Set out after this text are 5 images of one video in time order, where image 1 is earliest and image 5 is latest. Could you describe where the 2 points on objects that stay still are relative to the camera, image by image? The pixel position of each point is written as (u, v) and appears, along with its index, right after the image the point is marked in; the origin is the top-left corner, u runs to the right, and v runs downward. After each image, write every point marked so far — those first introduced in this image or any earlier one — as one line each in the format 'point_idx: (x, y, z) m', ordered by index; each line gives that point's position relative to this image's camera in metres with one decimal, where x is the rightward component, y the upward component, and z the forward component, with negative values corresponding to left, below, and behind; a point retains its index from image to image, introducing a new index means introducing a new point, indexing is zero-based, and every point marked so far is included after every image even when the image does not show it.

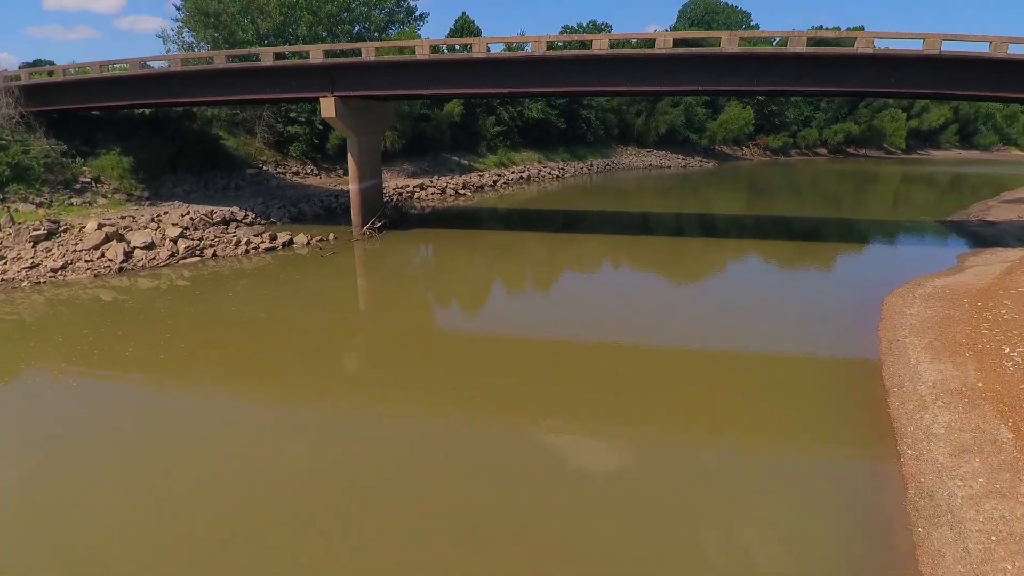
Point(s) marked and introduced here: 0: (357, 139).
0: (-5.4, +5.0, +19.4) m
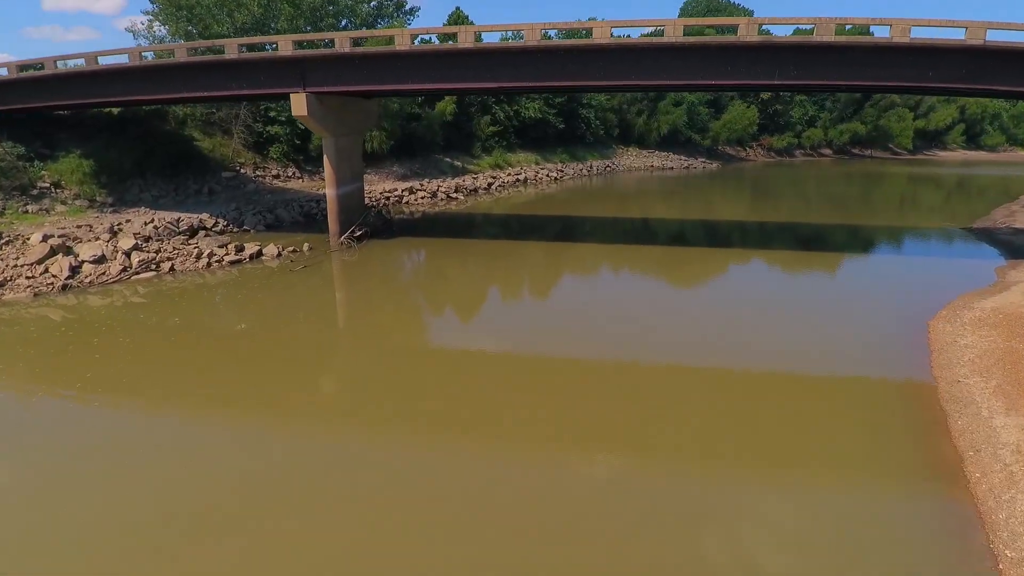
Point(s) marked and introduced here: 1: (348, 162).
0: (-5.6, +4.6, +18.0) m
1: (-5.5, +4.1, +18.7) m
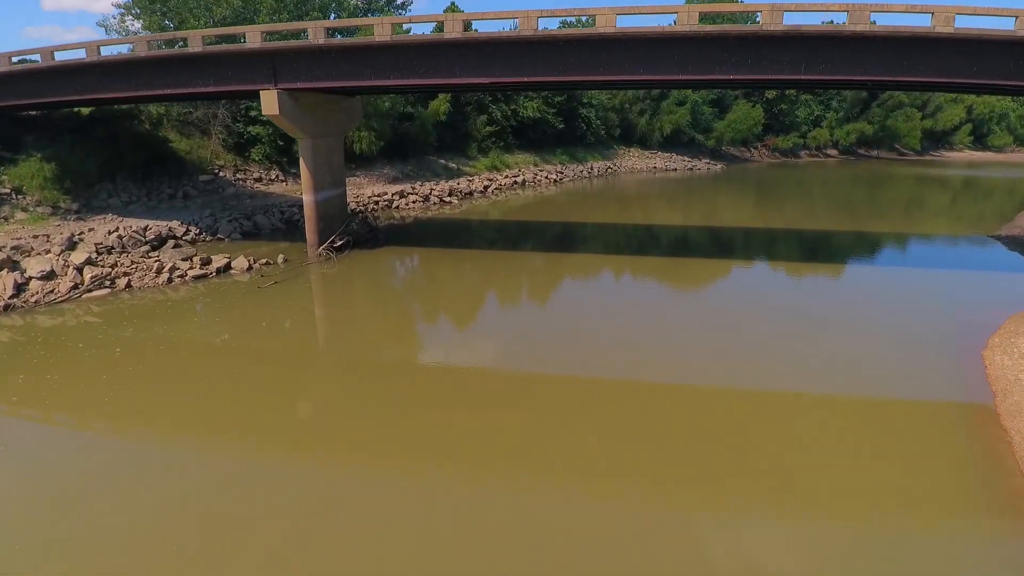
0: (-5.7, +4.3, +16.7) m
1: (-5.6, +3.7, +17.4) m
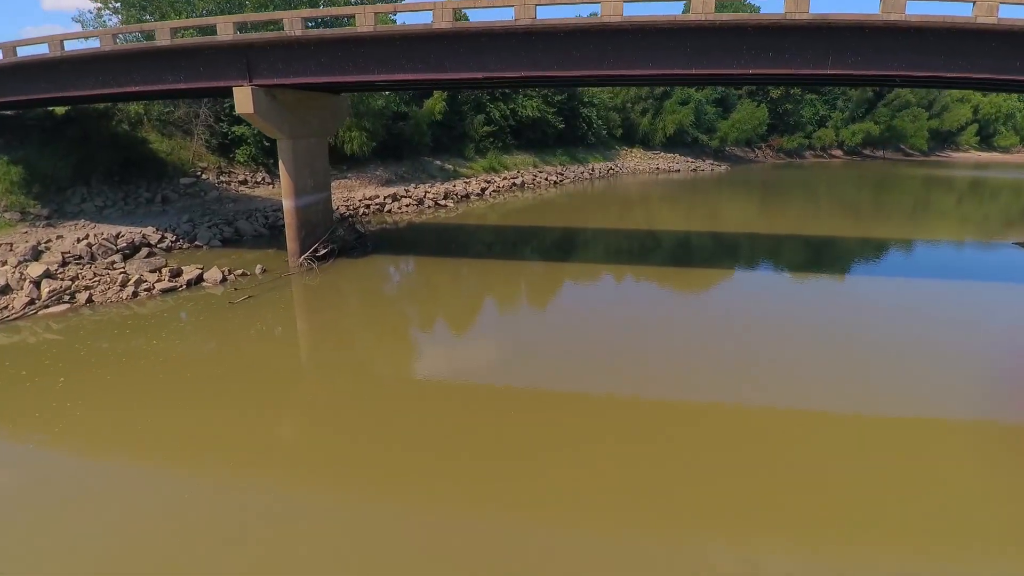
0: (-5.8, +4.0, +15.8) m
1: (-5.7, +3.5, +16.4) m
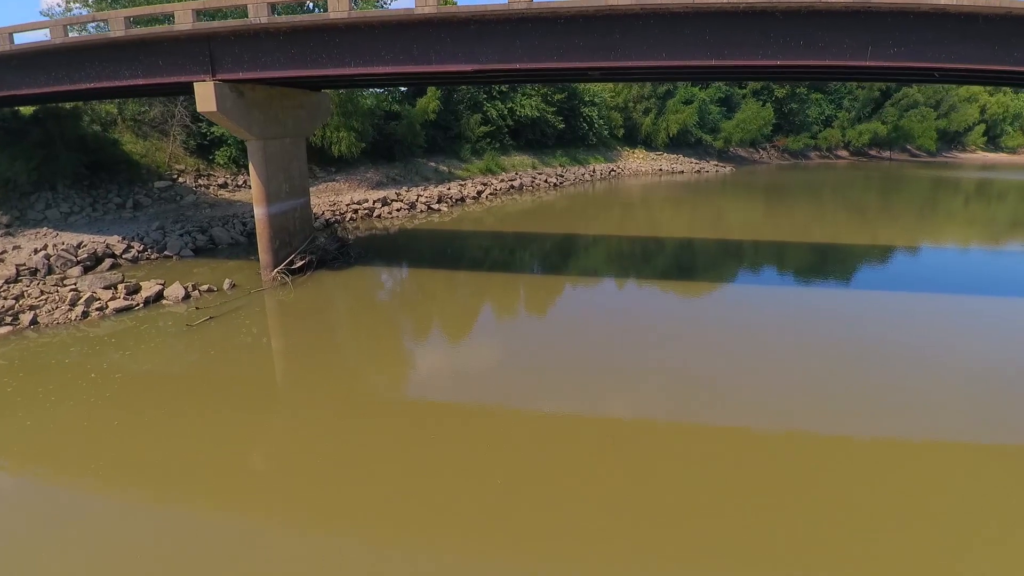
0: (-5.9, +3.7, +14.6) m
1: (-5.8, +3.1, +15.3) m
